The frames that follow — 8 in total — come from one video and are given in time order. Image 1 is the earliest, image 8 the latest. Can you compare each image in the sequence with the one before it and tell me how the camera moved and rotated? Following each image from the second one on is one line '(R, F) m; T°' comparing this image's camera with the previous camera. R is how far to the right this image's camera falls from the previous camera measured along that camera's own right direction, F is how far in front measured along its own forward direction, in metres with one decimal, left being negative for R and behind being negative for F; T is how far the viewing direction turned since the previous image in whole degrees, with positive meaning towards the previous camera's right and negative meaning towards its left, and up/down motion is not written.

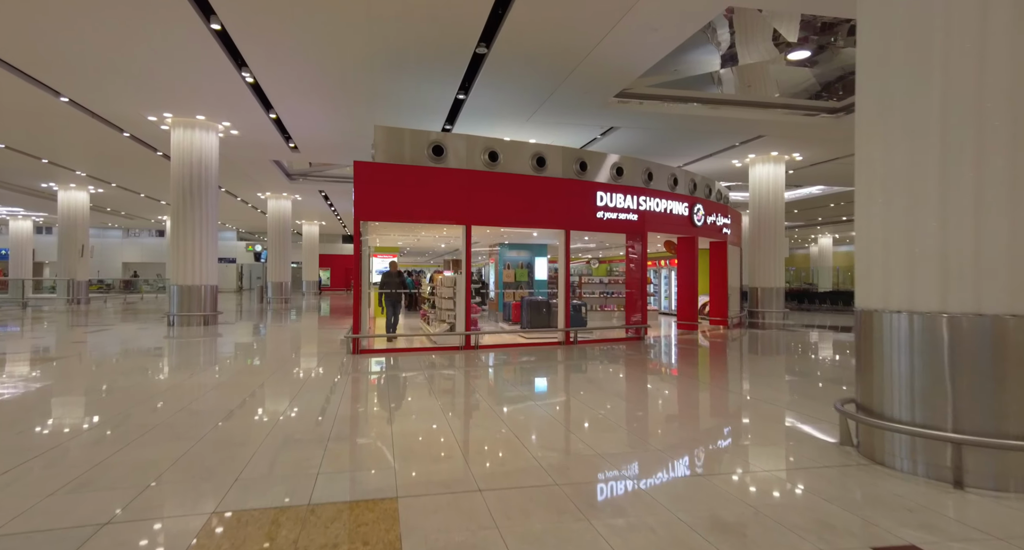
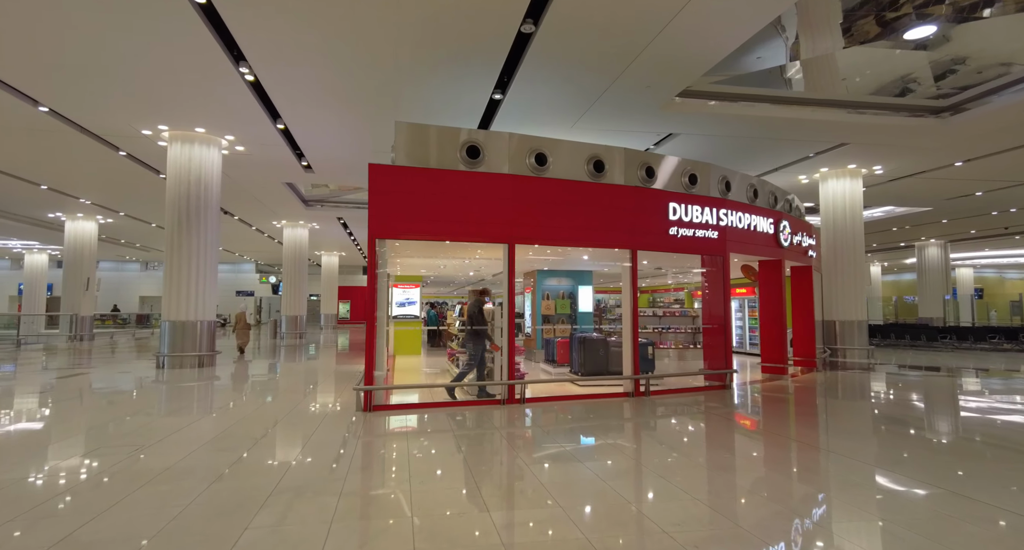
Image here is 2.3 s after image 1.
(-0.4, +1.5) m; -2°
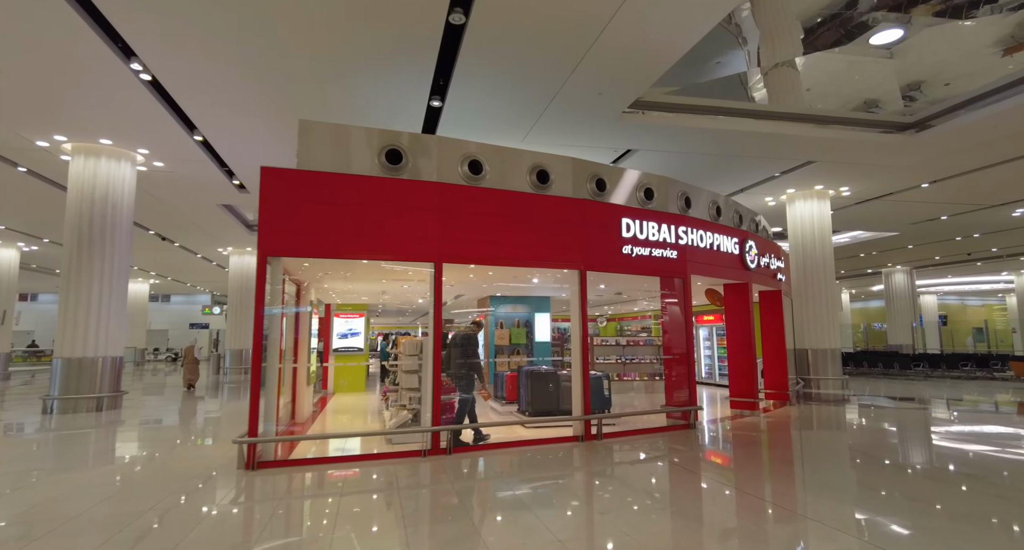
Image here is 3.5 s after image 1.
(+0.5, +0.8) m; +3°
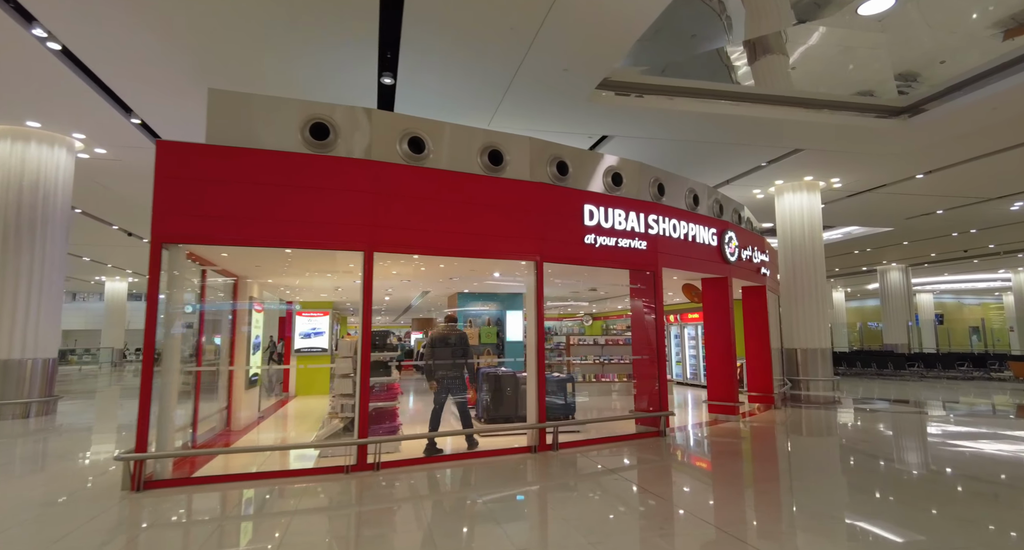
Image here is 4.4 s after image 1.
(+0.5, +0.5) m; 0°
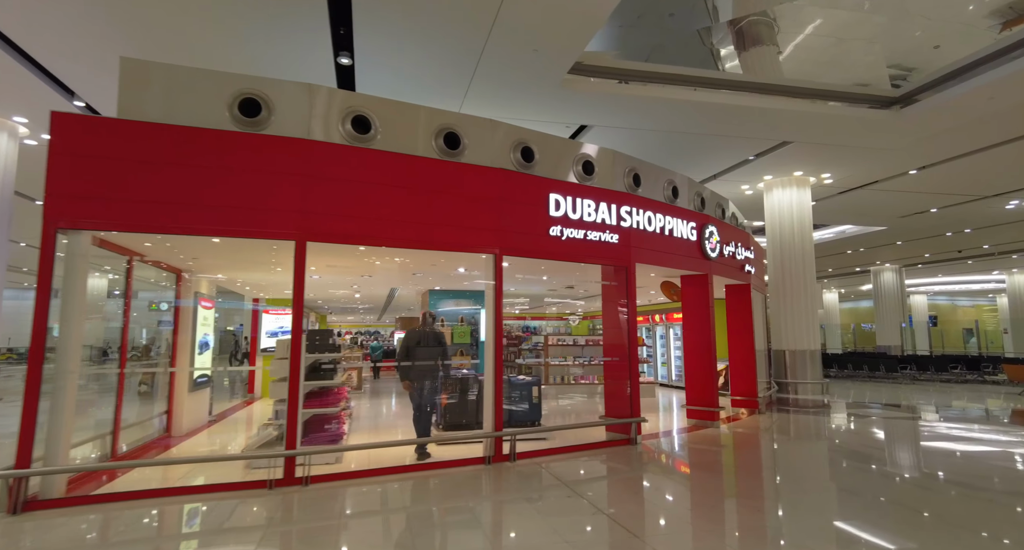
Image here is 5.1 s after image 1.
(+0.4, +0.4) m; 0°
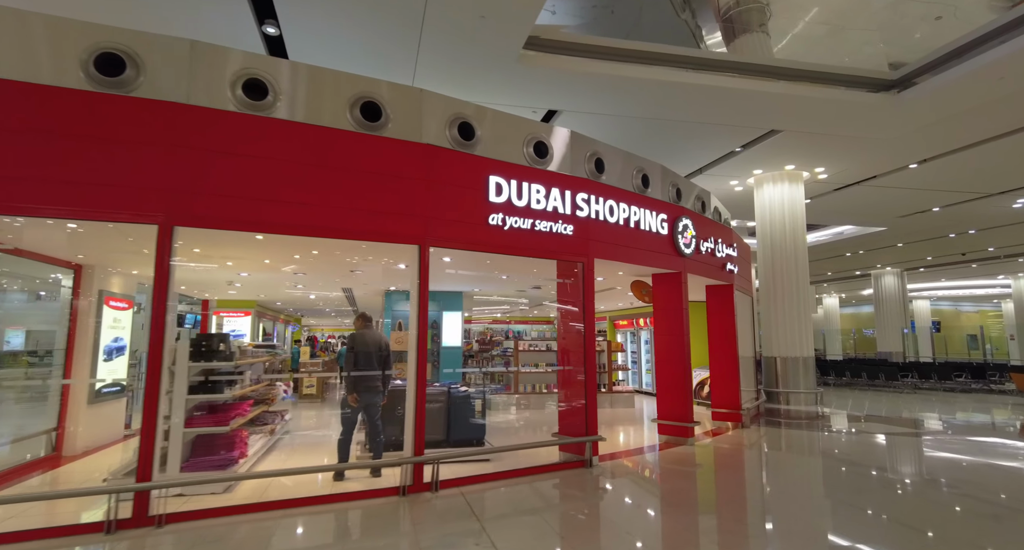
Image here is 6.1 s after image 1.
(+0.6, +0.7) m; 0°
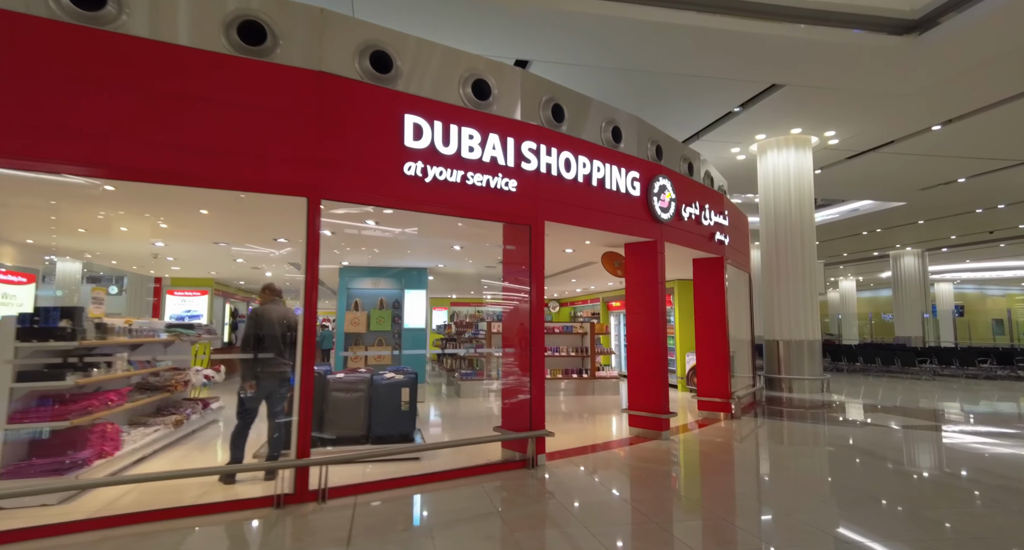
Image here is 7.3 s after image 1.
(+0.6, +0.7) m; -2°
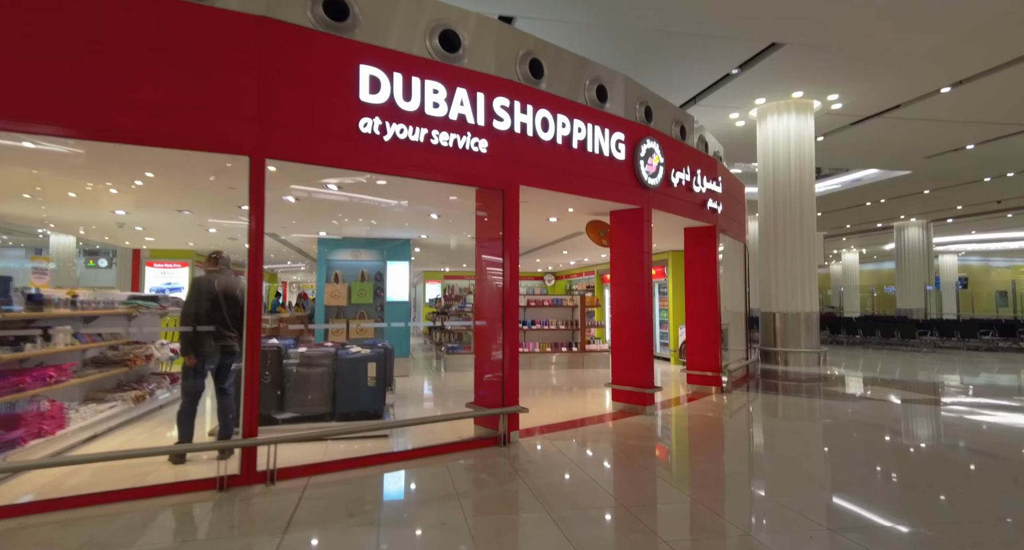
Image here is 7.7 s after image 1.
(+0.2, +0.2) m; 0°
